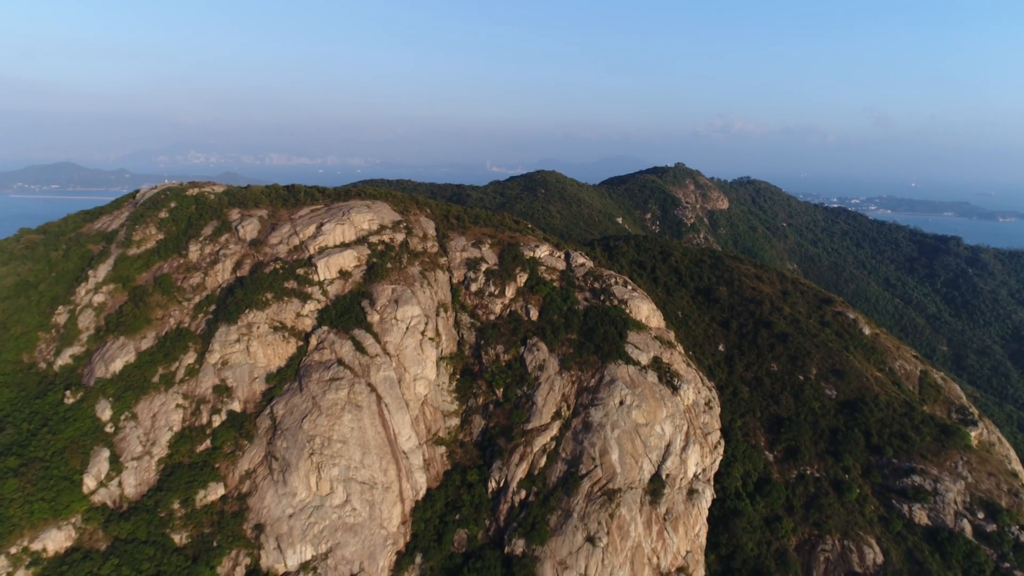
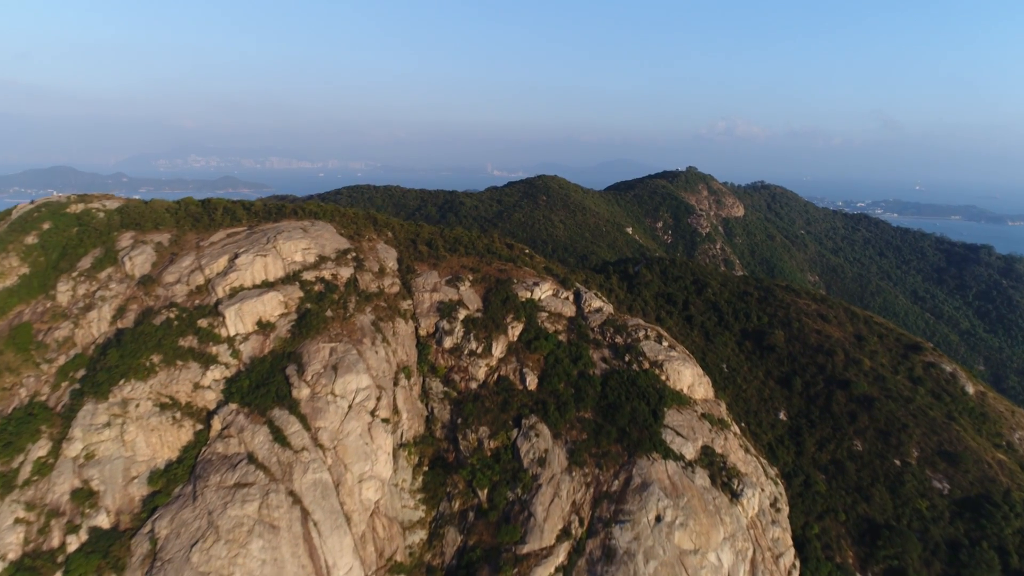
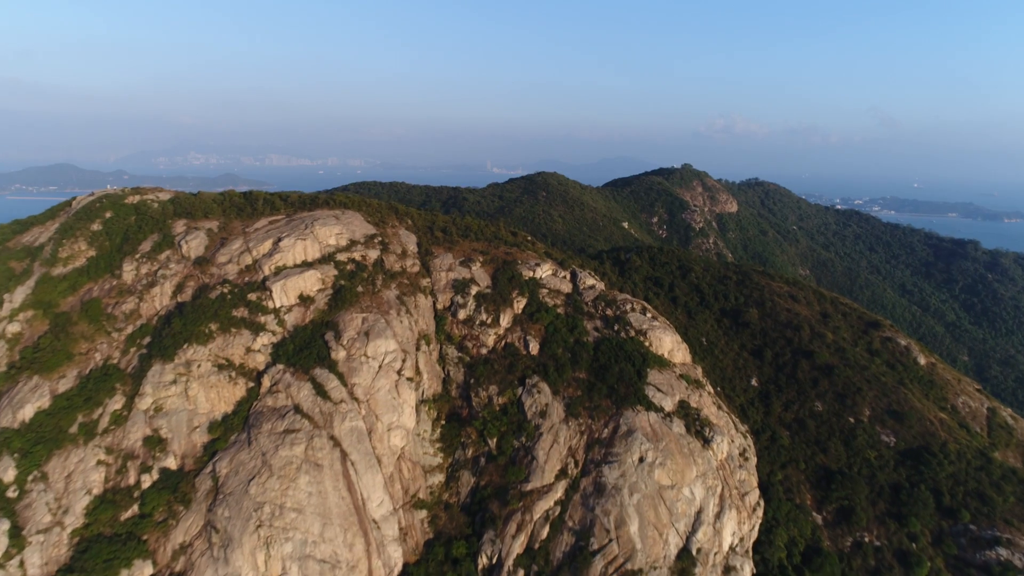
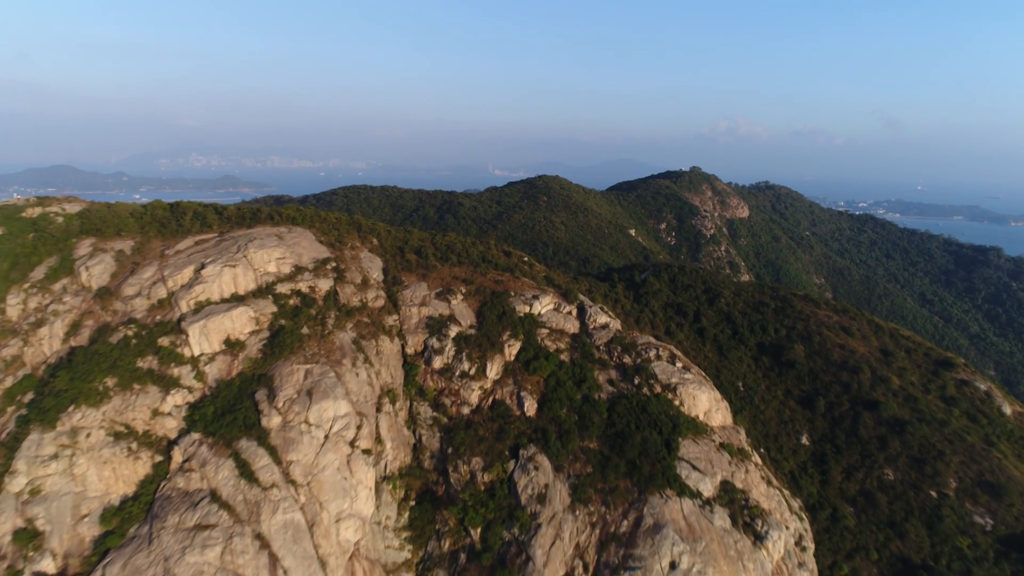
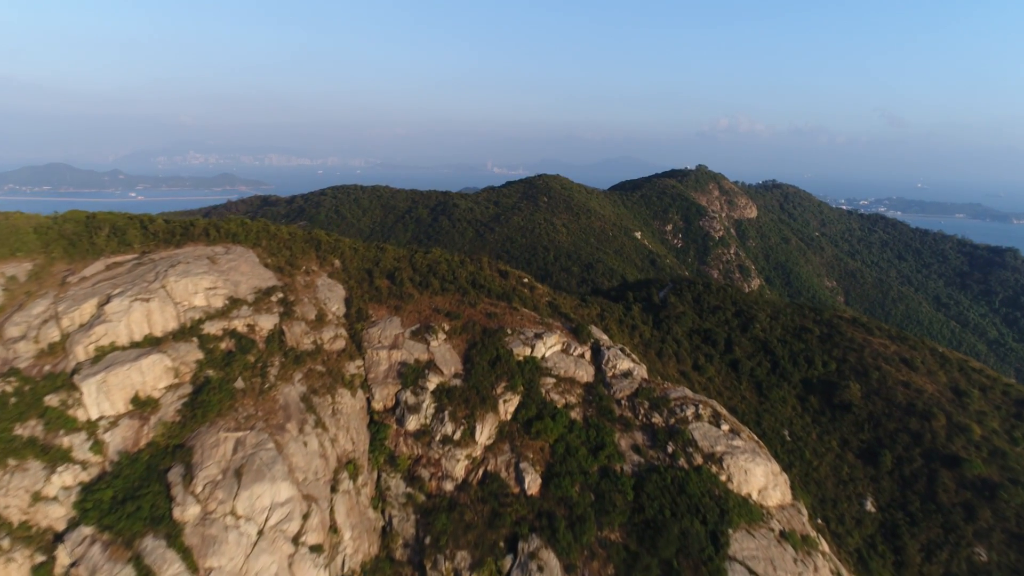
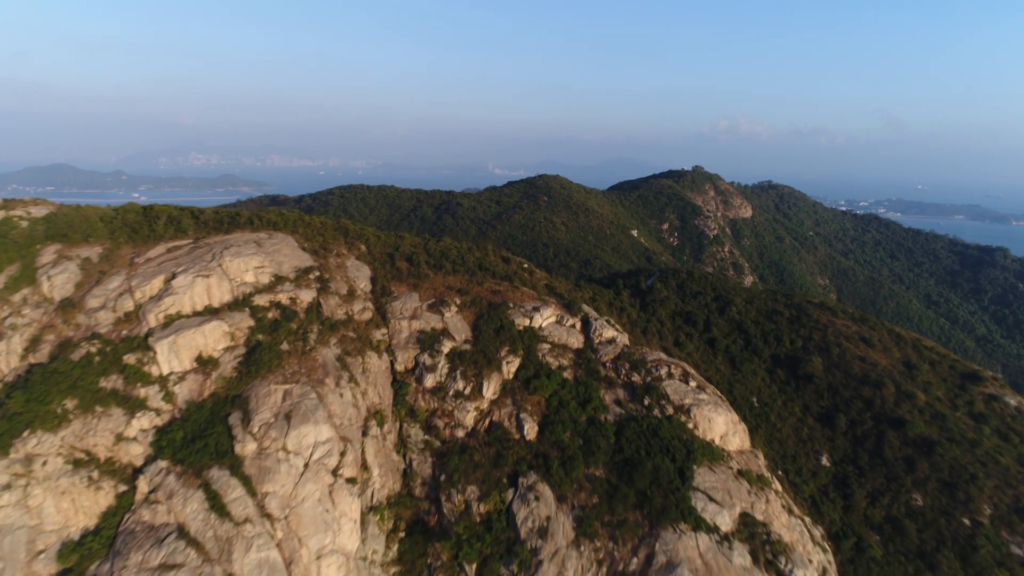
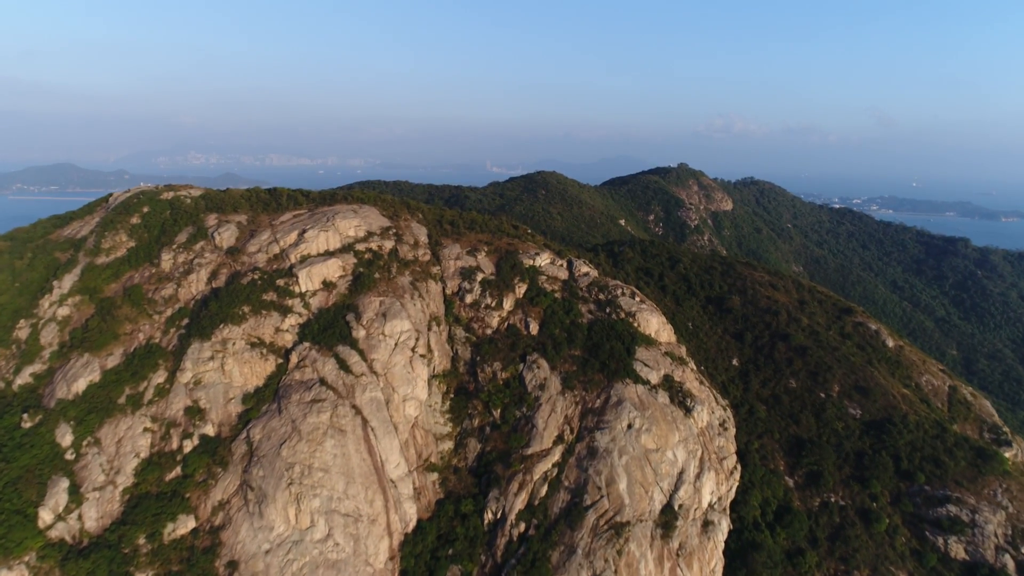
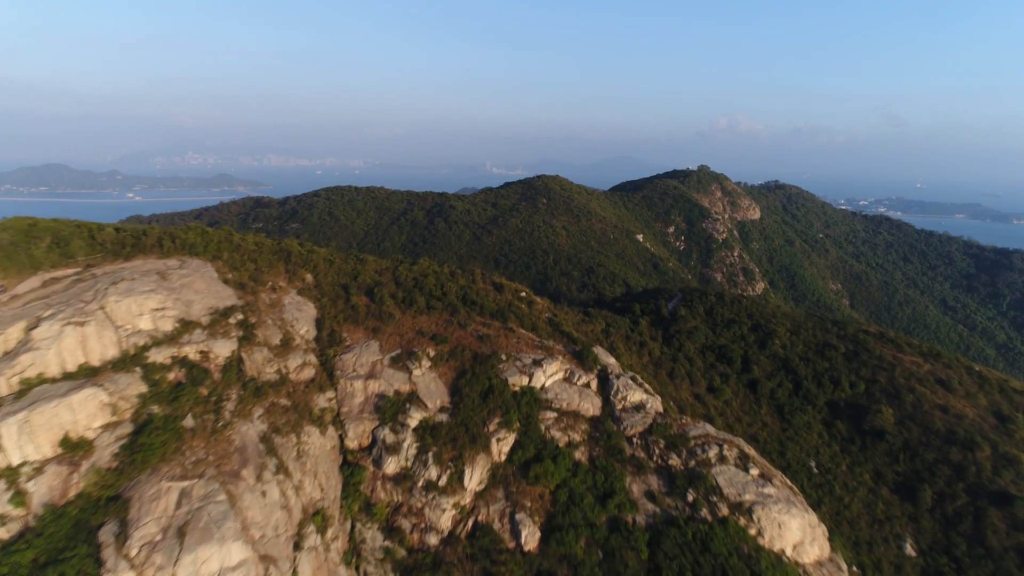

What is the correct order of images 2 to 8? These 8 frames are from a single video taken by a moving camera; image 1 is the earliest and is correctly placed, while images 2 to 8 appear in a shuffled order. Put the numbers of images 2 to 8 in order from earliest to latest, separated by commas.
7, 3, 2, 4, 6, 5, 8
